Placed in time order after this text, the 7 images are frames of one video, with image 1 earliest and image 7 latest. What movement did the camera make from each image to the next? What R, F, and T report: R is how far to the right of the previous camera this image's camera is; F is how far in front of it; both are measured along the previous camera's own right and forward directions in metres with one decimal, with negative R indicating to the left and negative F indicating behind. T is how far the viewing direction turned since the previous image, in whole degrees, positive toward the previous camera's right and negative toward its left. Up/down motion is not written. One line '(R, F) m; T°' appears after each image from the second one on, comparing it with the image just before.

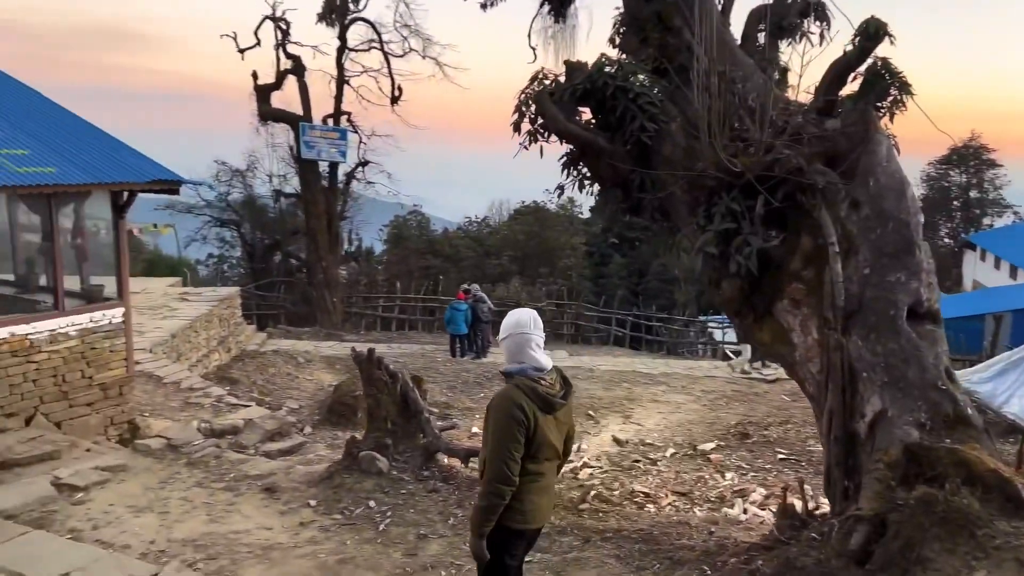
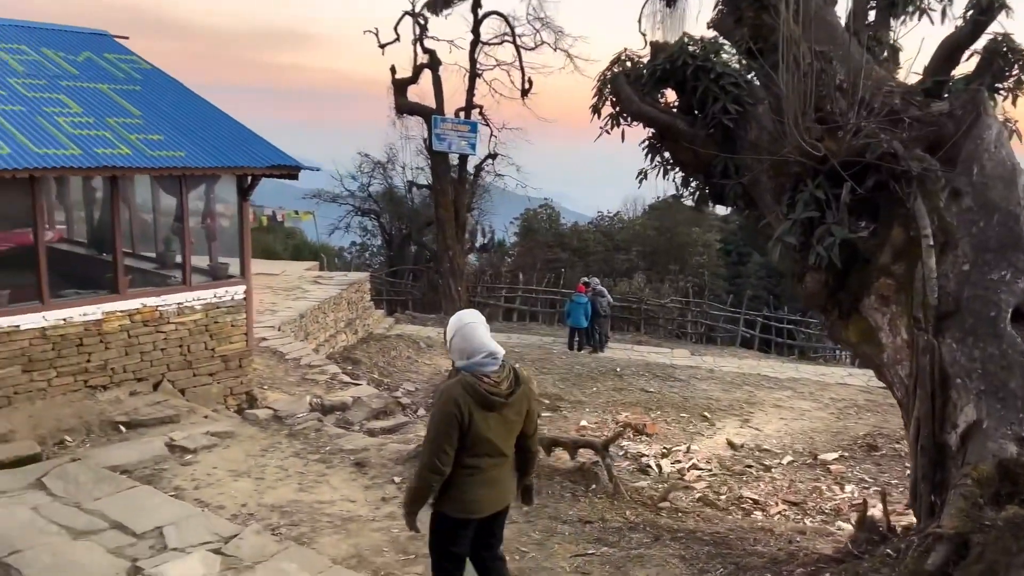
(+0.4, +0.1) m; -10°
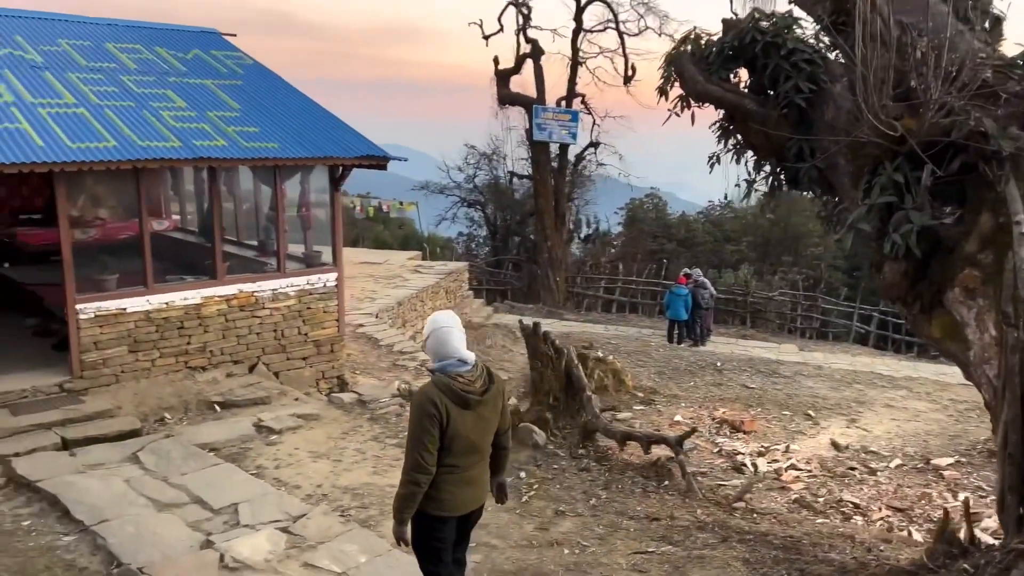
(+0.3, +0.1) m; -8°
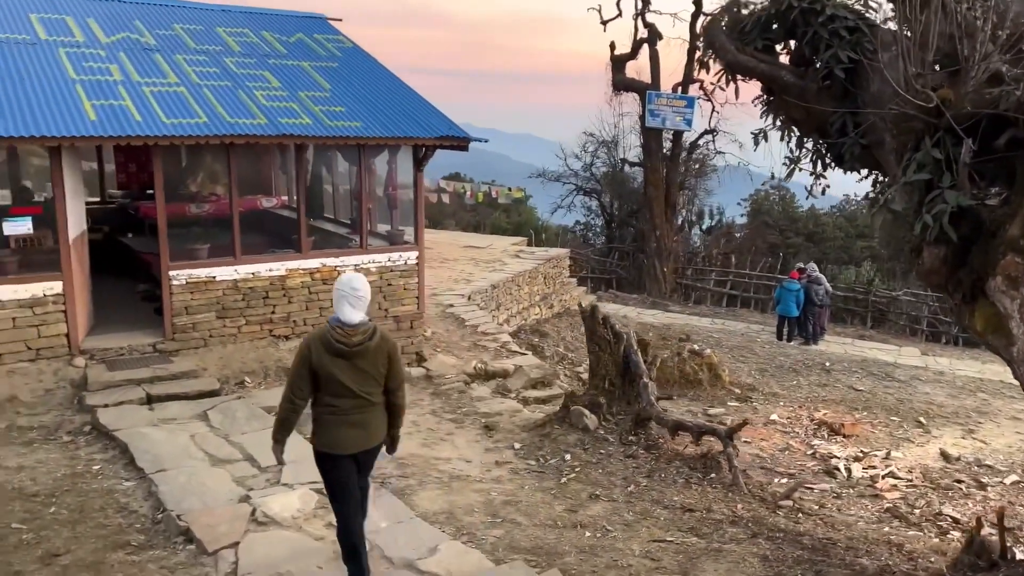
(+0.5, +0.1) m; -9°
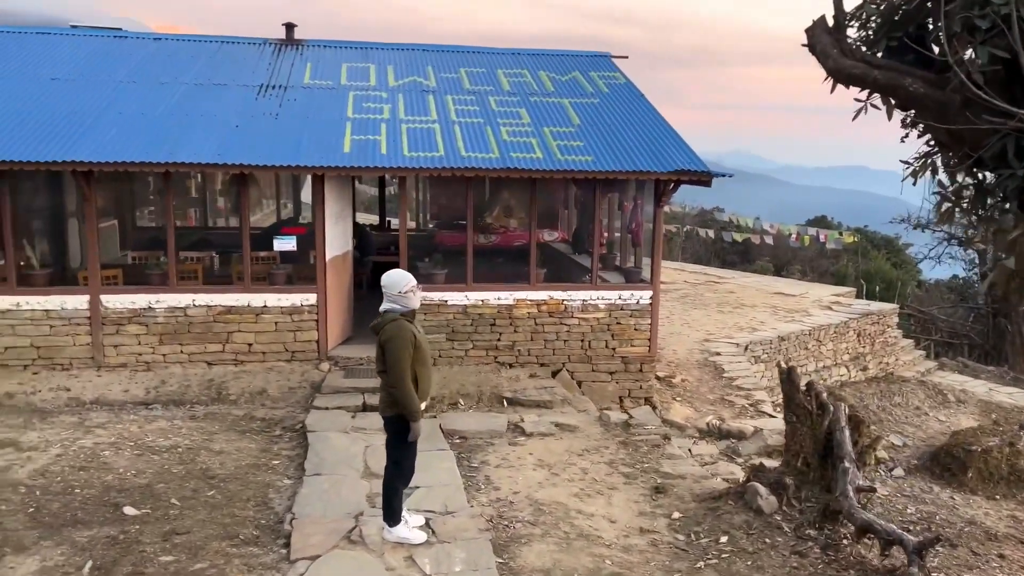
(+1.3, +0.7) m; -25°
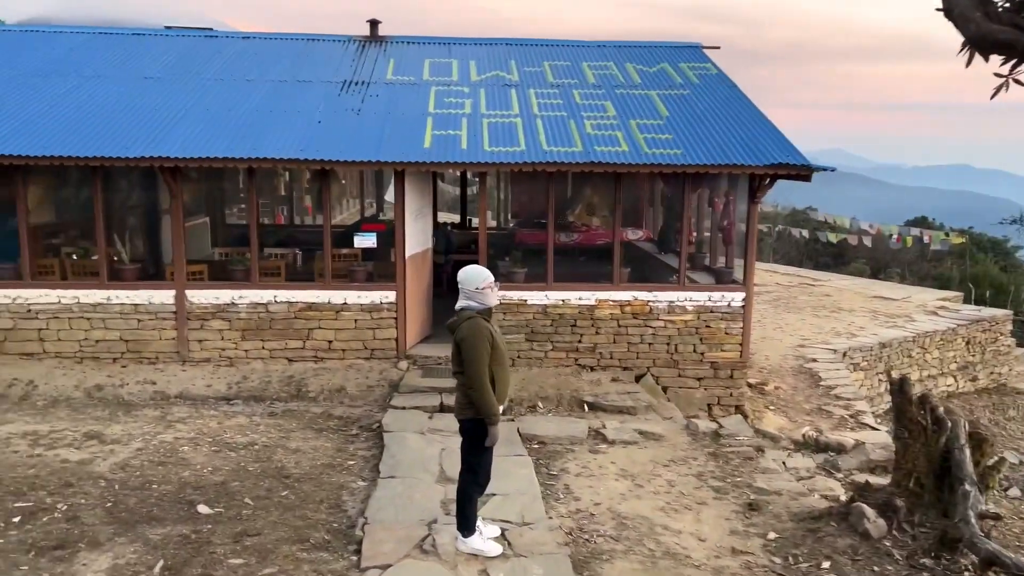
(0.0, +0.3) m; -6°
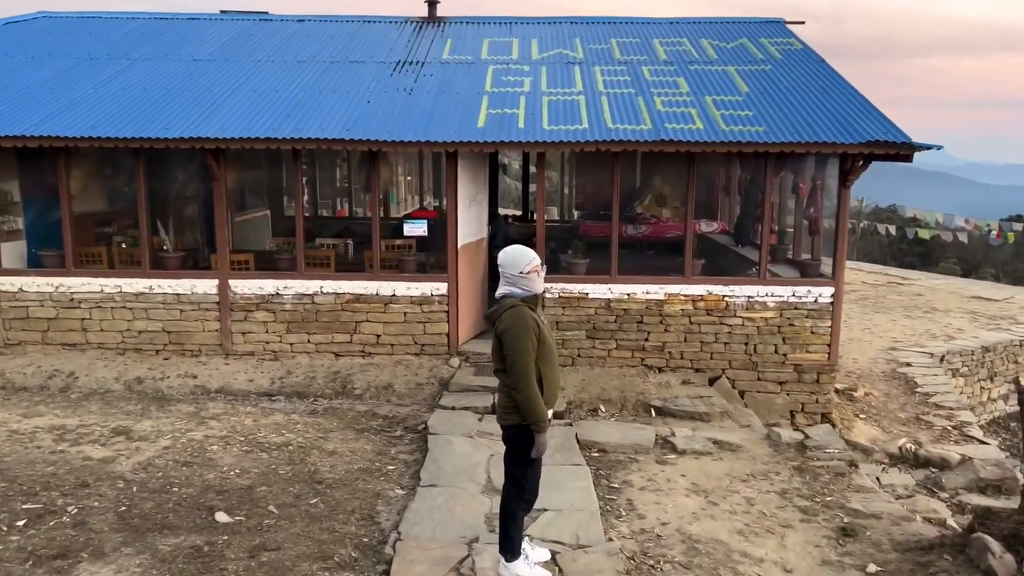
(+0.1, +0.6) m; -5°
